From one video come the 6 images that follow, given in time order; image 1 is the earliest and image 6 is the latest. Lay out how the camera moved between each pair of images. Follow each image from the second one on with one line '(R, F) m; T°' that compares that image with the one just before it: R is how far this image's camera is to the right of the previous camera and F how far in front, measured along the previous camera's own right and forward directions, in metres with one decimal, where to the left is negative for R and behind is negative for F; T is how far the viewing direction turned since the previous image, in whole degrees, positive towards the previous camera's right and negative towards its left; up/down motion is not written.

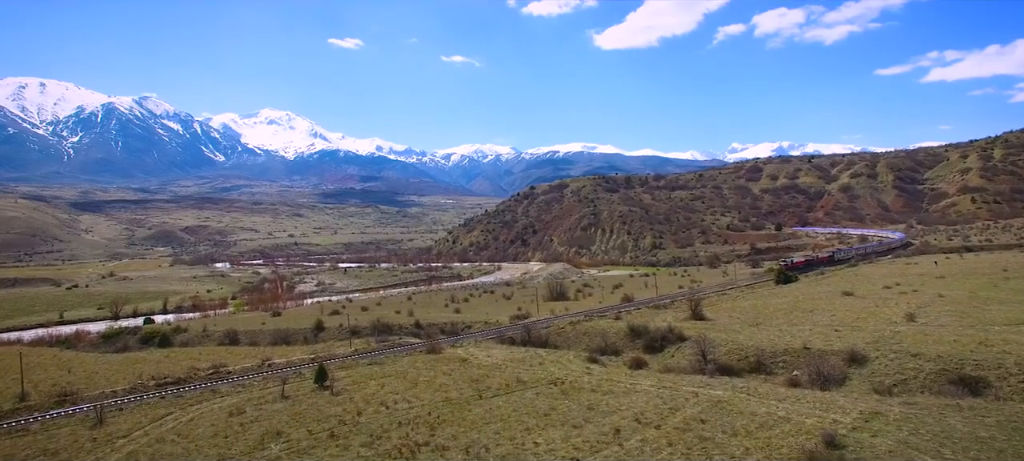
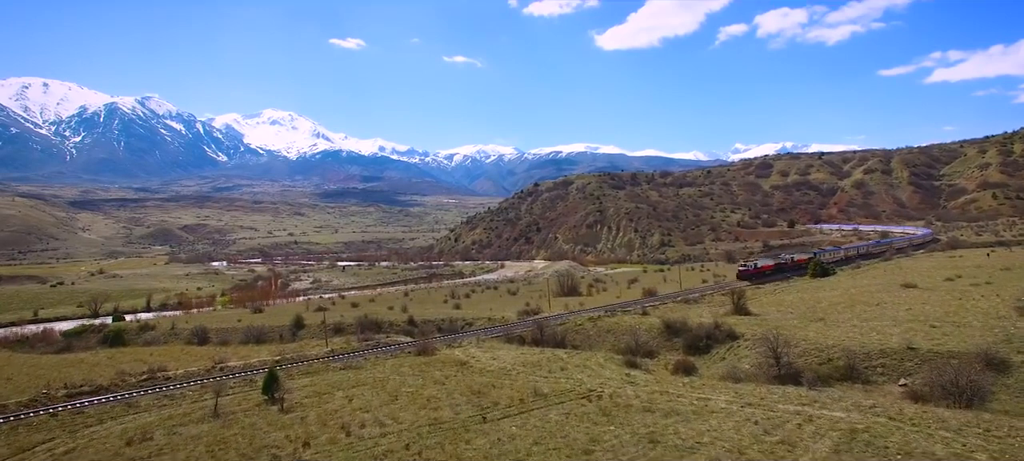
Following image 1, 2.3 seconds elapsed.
(-0.4, +6.6) m; 0°
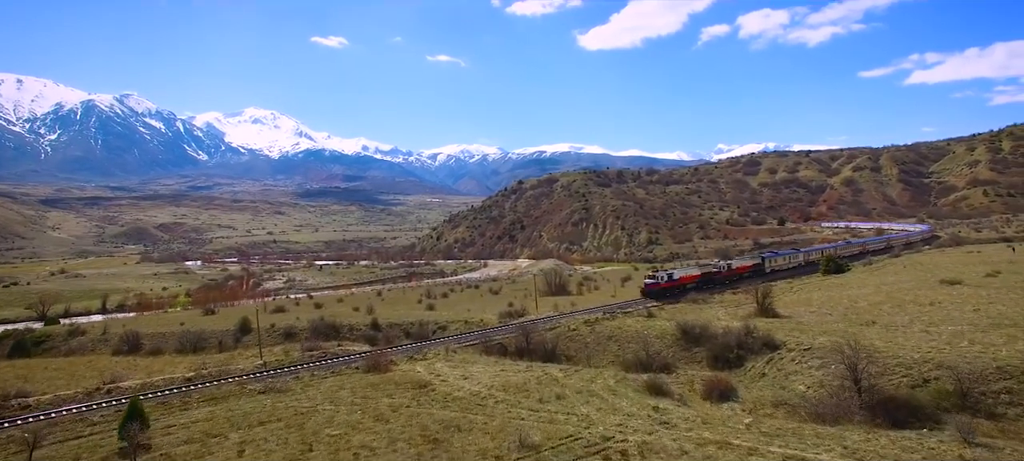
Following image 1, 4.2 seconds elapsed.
(+0.2, +6.2) m; +1°
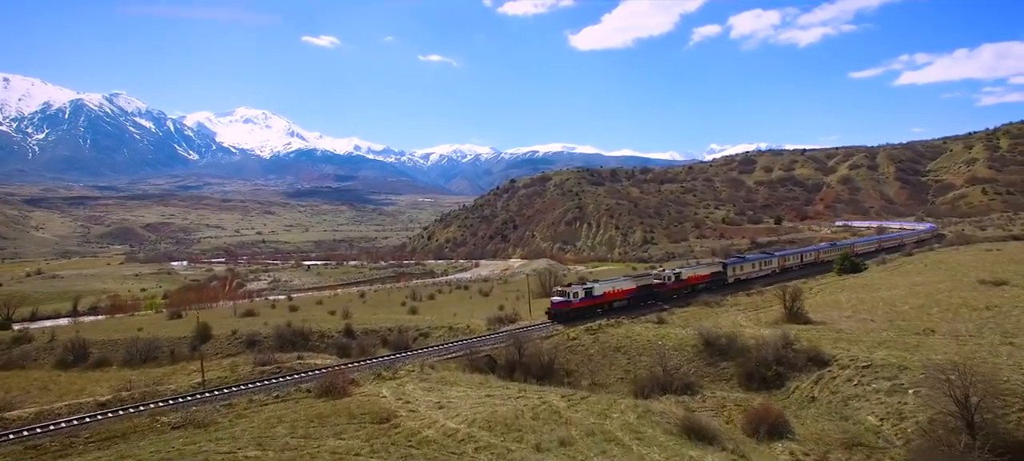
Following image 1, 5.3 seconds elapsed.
(+0.1, +4.1) m; +1°
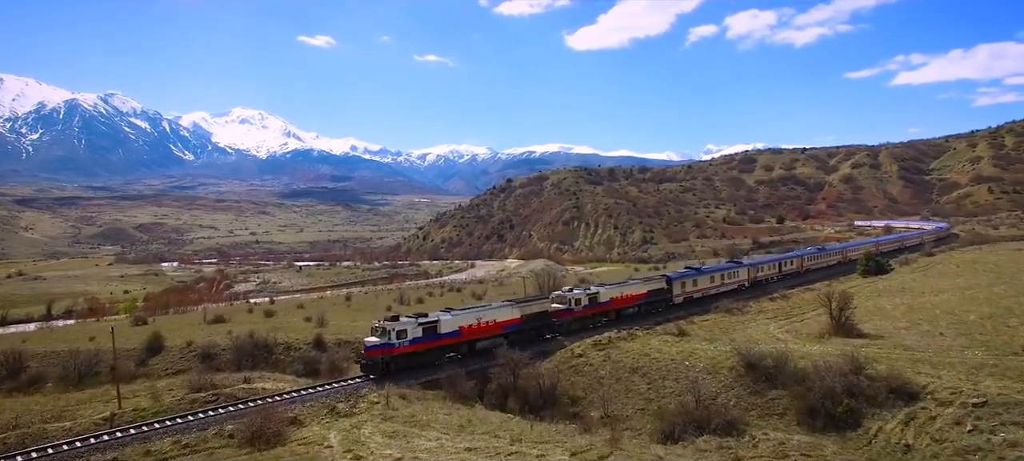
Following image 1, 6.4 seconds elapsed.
(+0.1, +4.3) m; 0°
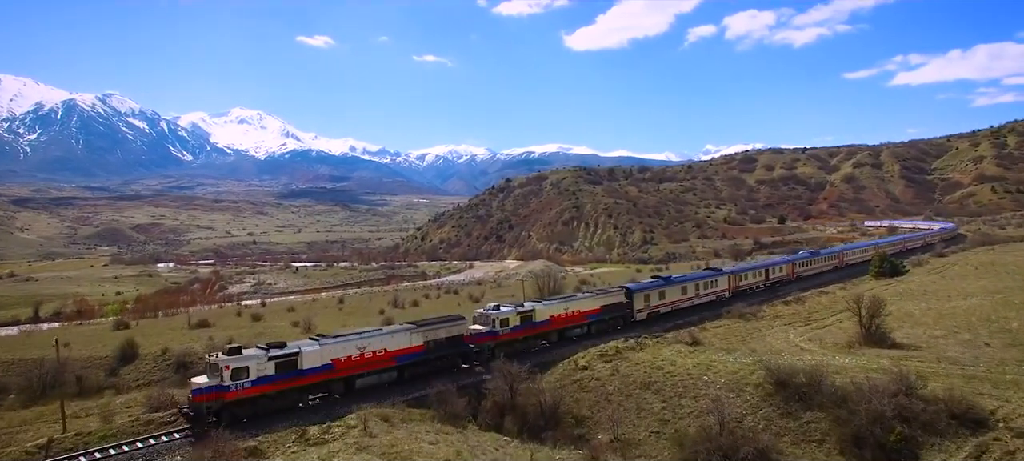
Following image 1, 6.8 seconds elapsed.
(0.0, +2.0) m; 0°
